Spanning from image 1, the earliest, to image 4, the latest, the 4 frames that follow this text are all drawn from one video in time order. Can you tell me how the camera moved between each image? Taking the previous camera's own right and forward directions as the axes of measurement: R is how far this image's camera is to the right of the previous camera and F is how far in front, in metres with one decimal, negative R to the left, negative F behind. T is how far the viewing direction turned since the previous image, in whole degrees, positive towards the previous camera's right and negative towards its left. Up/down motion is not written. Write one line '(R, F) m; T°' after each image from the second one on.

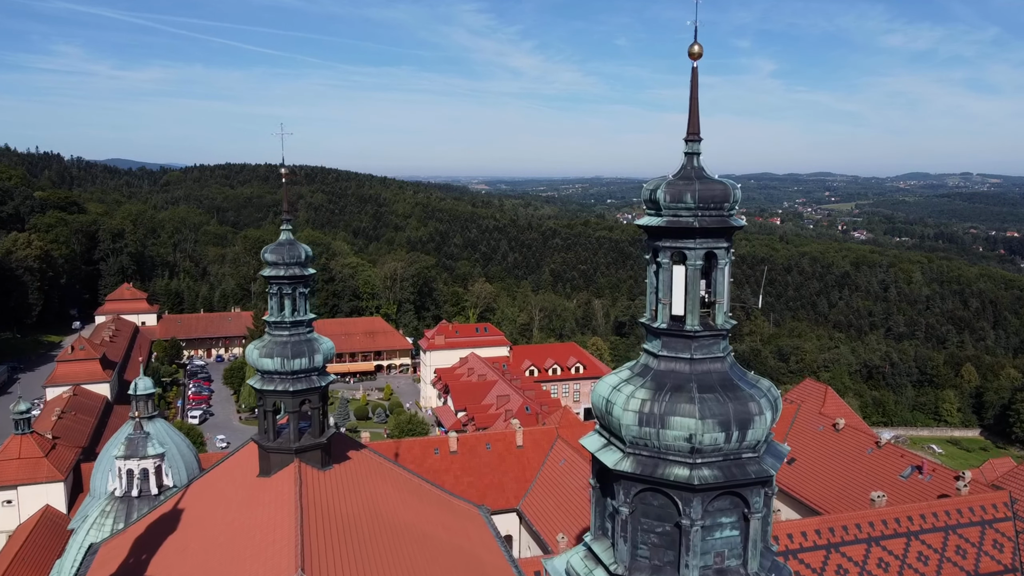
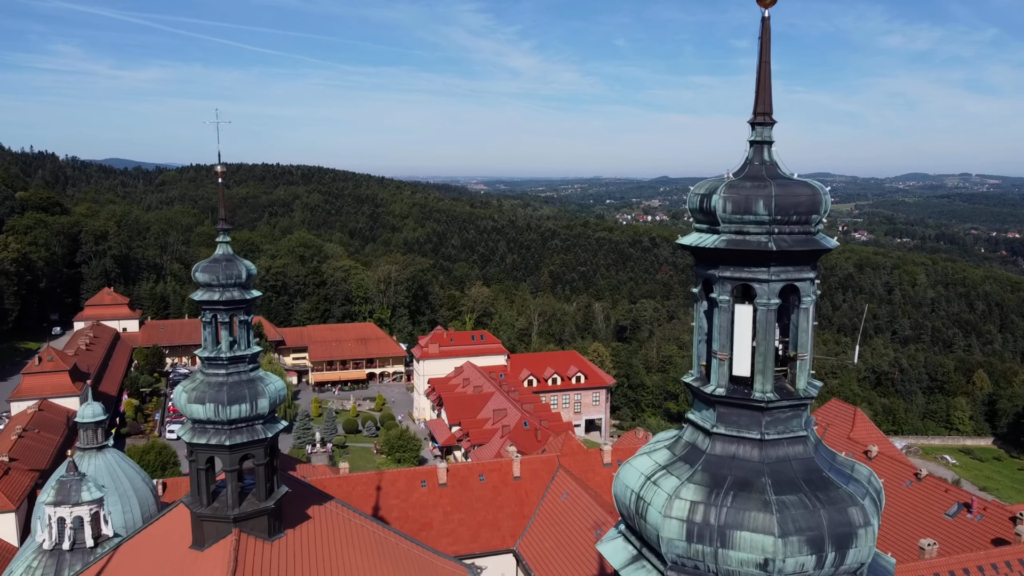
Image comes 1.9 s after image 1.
(+0.1, +2.3) m; 0°
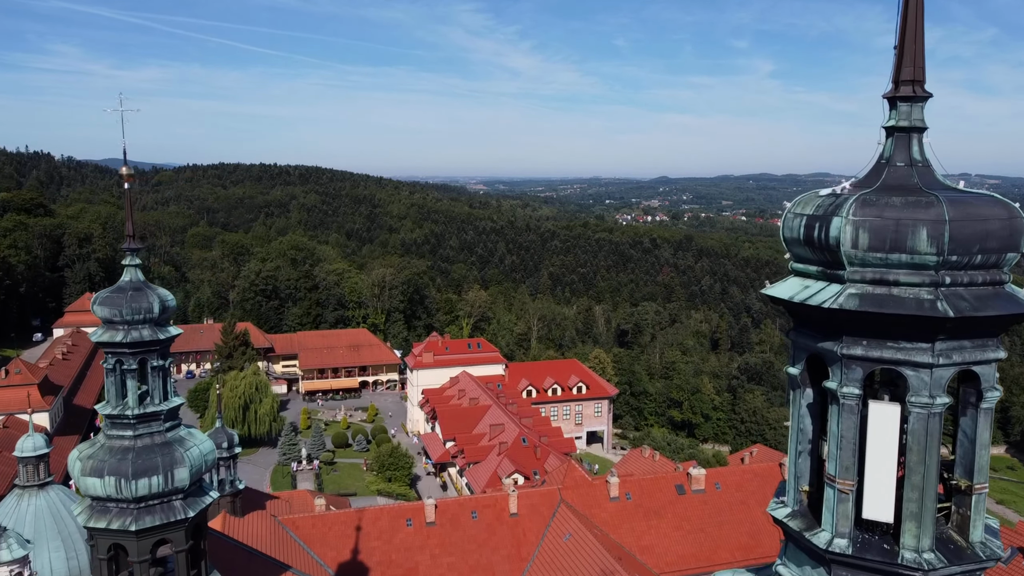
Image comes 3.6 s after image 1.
(+0.1, +2.0) m; 0°
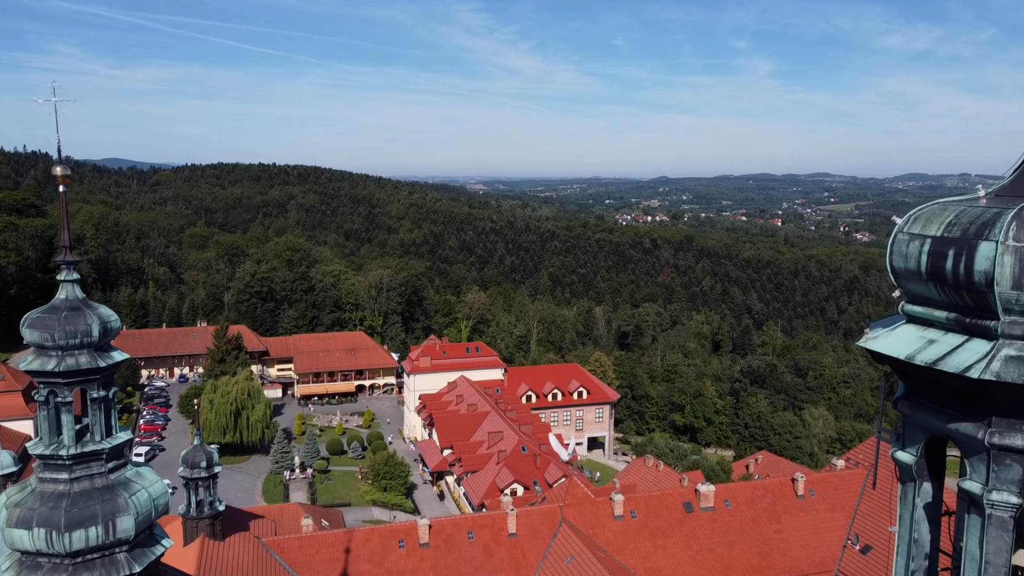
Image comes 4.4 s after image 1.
(0.0, +1.0) m; 0°
